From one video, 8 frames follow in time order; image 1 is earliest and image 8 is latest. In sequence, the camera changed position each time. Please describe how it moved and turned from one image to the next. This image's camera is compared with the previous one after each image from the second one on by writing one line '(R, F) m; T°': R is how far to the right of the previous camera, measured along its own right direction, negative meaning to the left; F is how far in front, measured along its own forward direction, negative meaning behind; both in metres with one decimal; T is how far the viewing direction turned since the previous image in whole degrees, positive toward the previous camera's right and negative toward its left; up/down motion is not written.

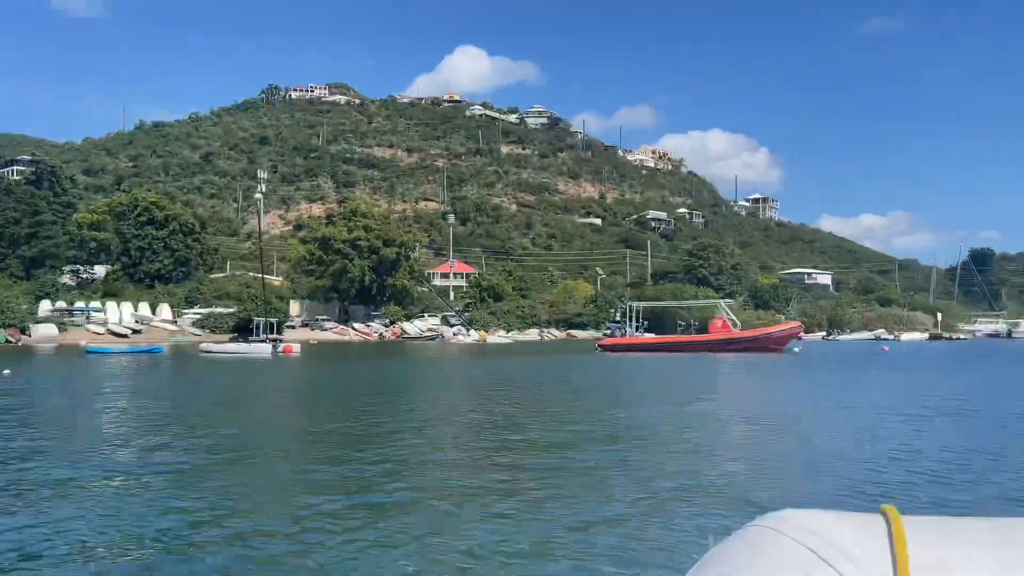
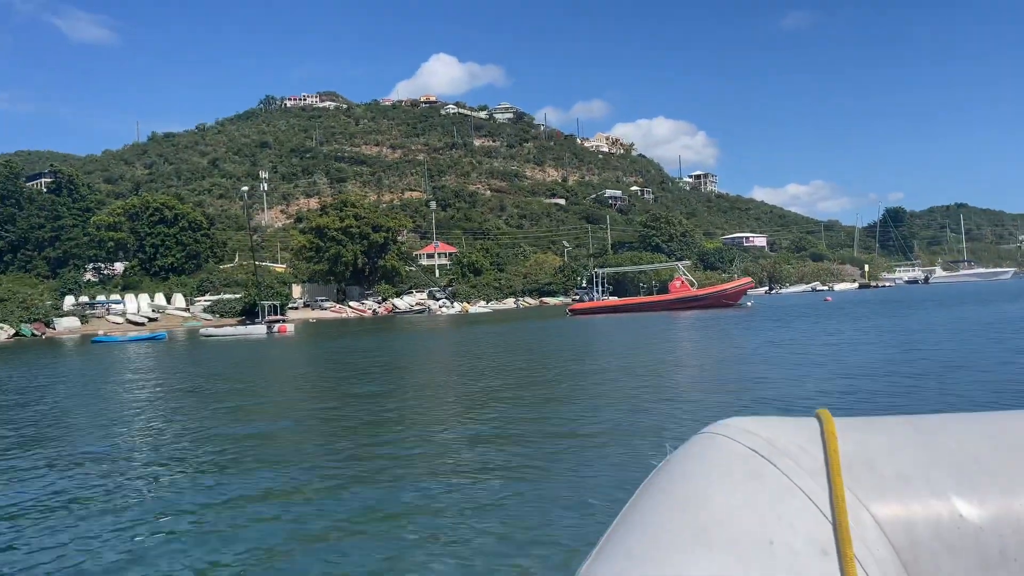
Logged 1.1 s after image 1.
(+2.3, -10.1) m; 0°
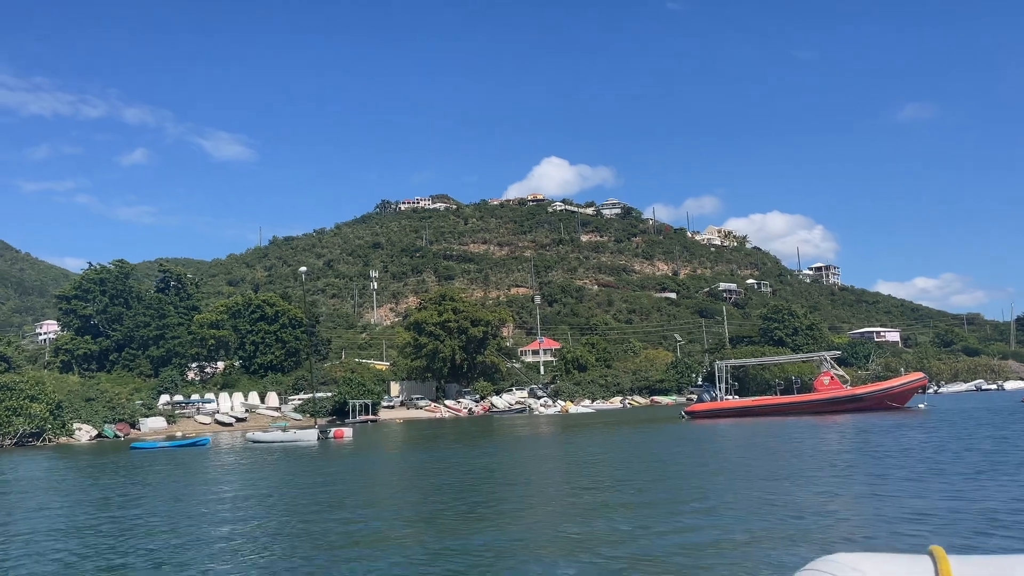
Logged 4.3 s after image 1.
(+0.2, +2.5) m; -9°
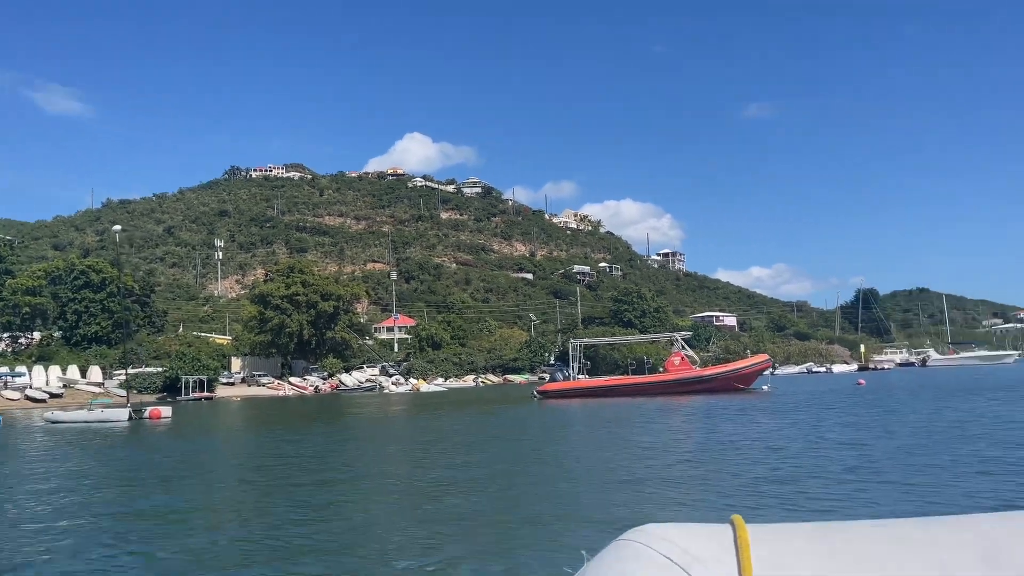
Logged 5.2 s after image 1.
(+0.2, +0.7) m; +11°
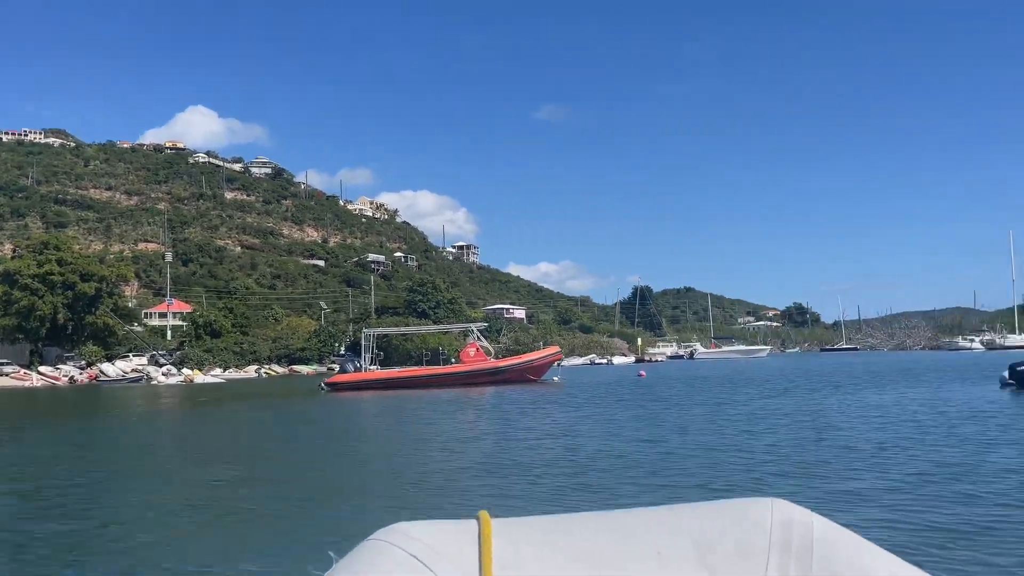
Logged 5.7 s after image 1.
(+0.1, +0.3) m; +16°
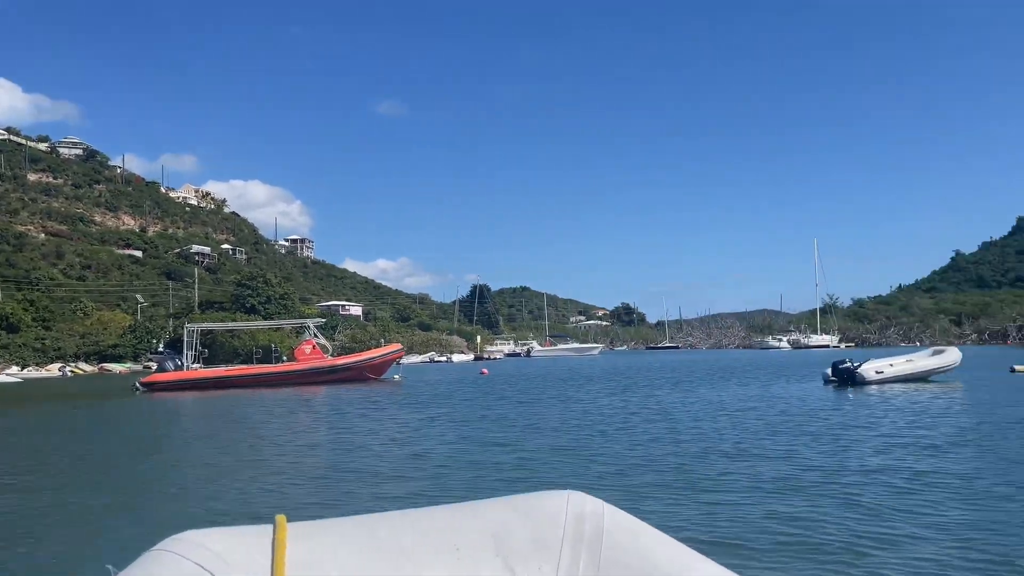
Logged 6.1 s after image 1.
(0.0, 0.0) m; +12°
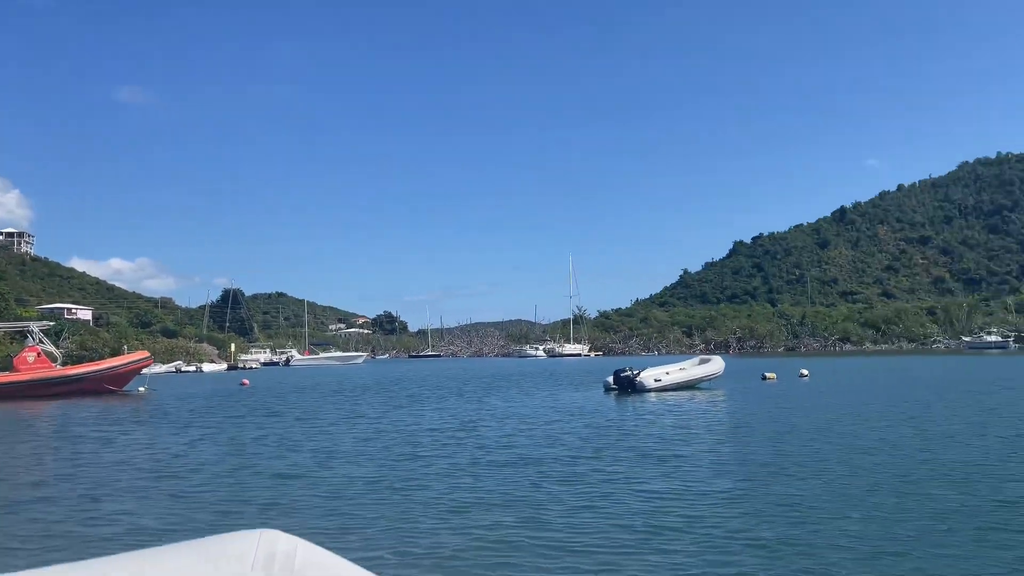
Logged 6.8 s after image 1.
(-0.7, +1.2) m; +19°
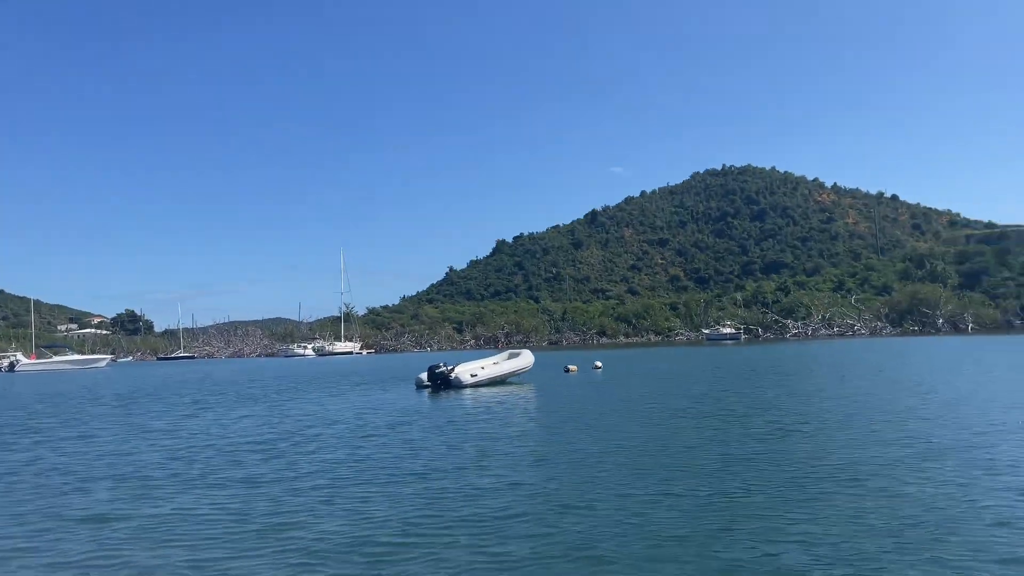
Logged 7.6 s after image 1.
(-1.6, -0.1) m; +19°
